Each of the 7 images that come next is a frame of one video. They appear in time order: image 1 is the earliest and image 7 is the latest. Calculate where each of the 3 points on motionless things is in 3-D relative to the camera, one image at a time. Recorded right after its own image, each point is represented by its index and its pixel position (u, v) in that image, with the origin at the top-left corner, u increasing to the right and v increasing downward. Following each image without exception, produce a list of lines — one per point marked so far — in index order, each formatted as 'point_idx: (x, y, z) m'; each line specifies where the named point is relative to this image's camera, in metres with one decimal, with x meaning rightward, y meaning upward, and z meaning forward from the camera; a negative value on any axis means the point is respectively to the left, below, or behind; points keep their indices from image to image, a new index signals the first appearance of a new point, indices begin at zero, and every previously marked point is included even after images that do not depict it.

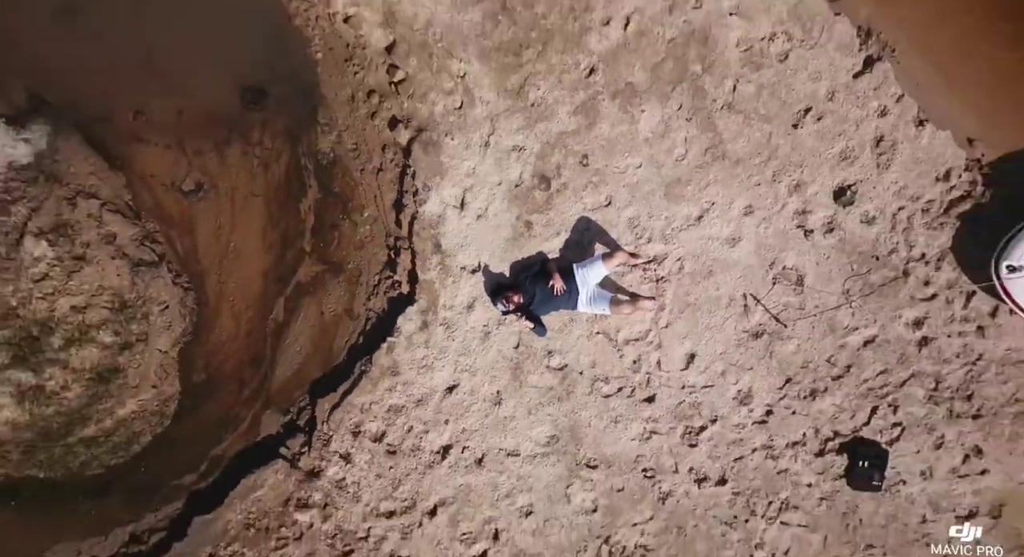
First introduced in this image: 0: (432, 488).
0: (-0.8, -2.1, +7.0) m
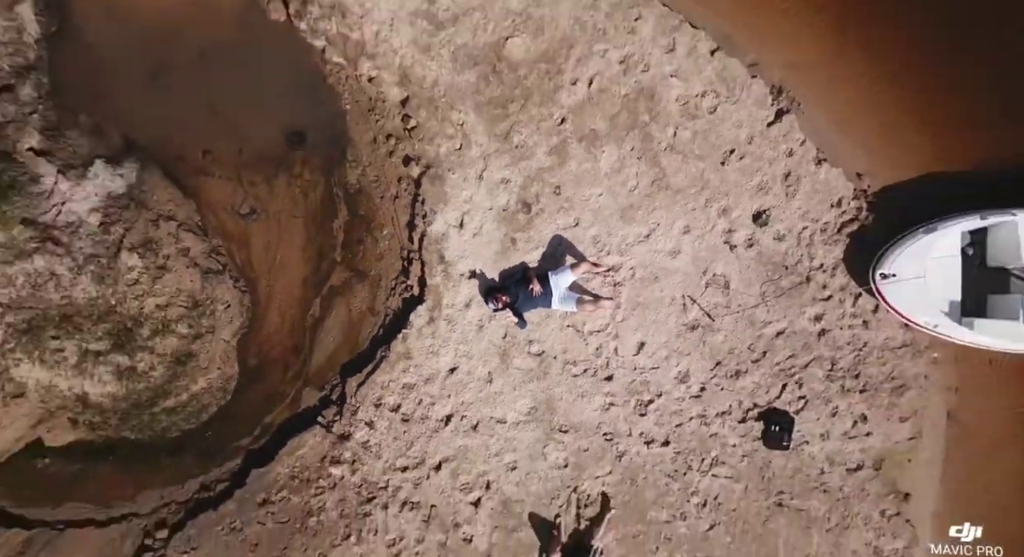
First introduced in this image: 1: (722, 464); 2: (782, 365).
0: (-1.0, -2.2, +8.9) m
1: (+2.7, -2.4, +9.0) m
2: (+3.5, -1.1, +9.1) m
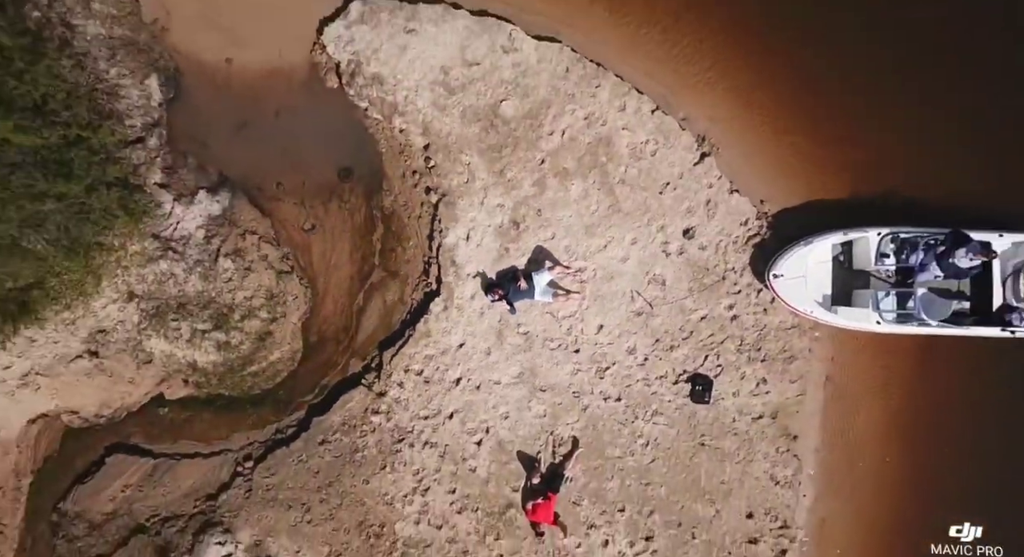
0: (-1.1, -2.2, +12.2) m
1: (+2.6, -2.4, +12.3) m
2: (+3.4, -1.1, +12.4) m
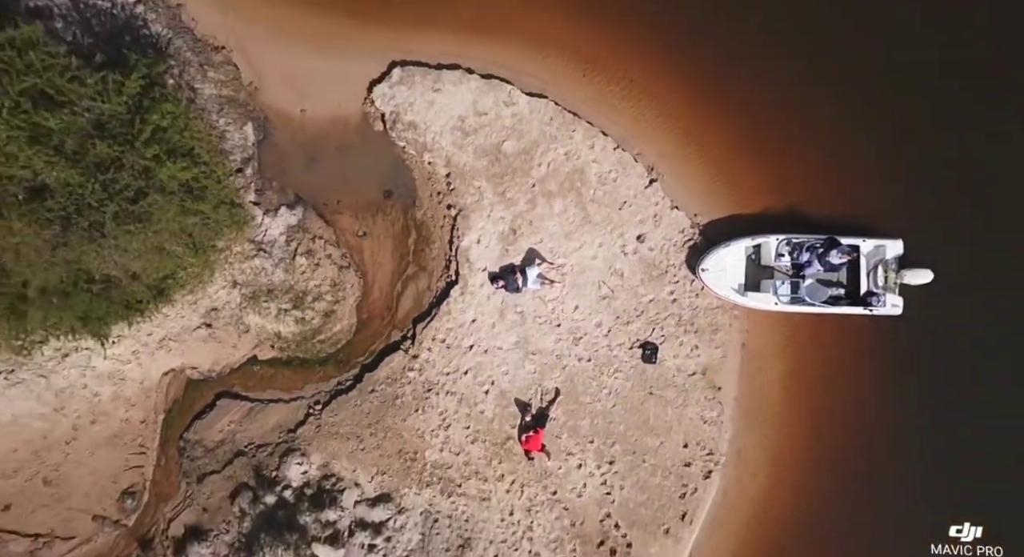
0: (-1.1, -2.0, +16.6) m
1: (+2.6, -2.2, +16.7) m
2: (+3.3, -0.9, +16.8) m
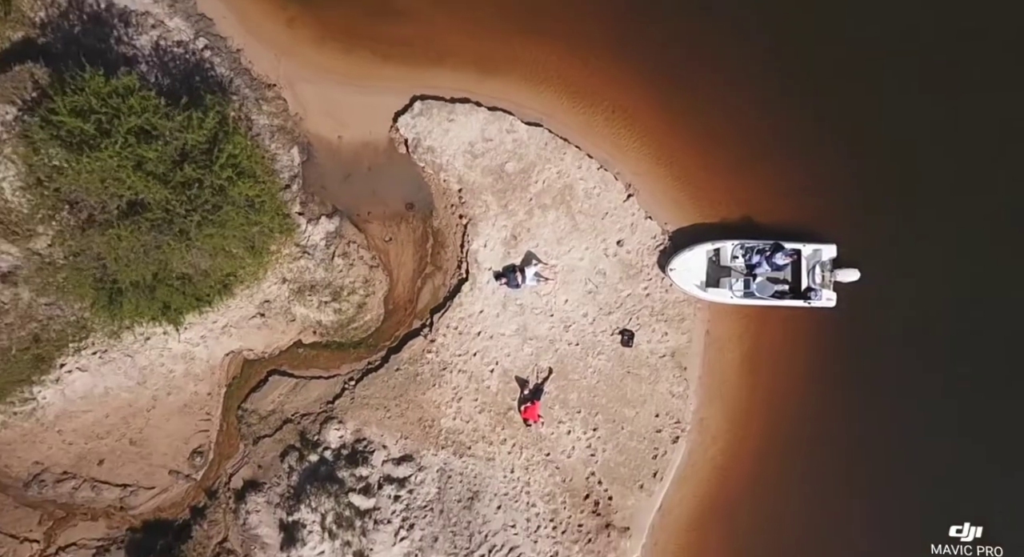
0: (-1.1, -1.9, +20.0) m
1: (+2.6, -2.1, +20.1) m
2: (+3.4, -0.9, +20.2) m
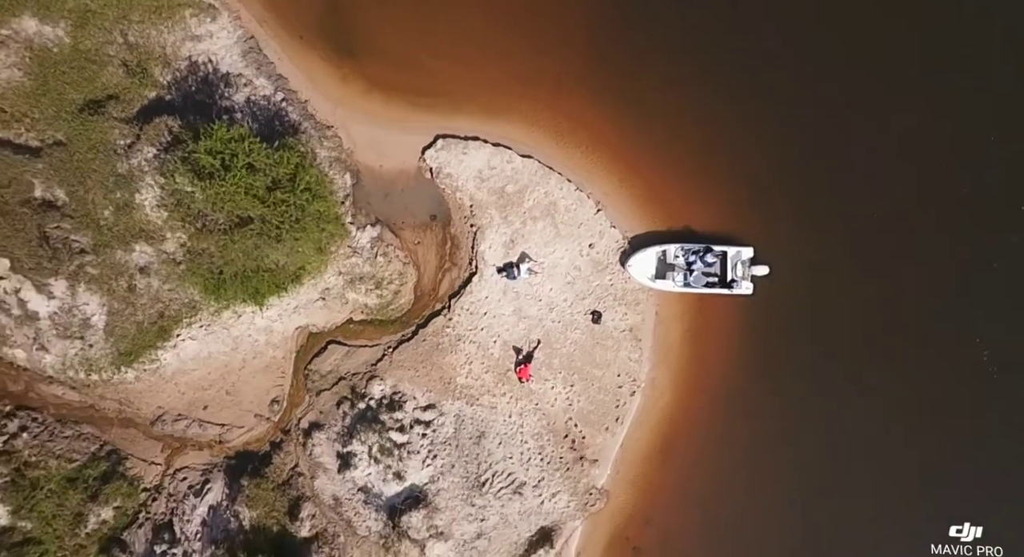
0: (-1.2, -1.7, +26.6) m
1: (+2.5, -1.9, +26.7) m
2: (+3.3, -0.7, +26.8) m
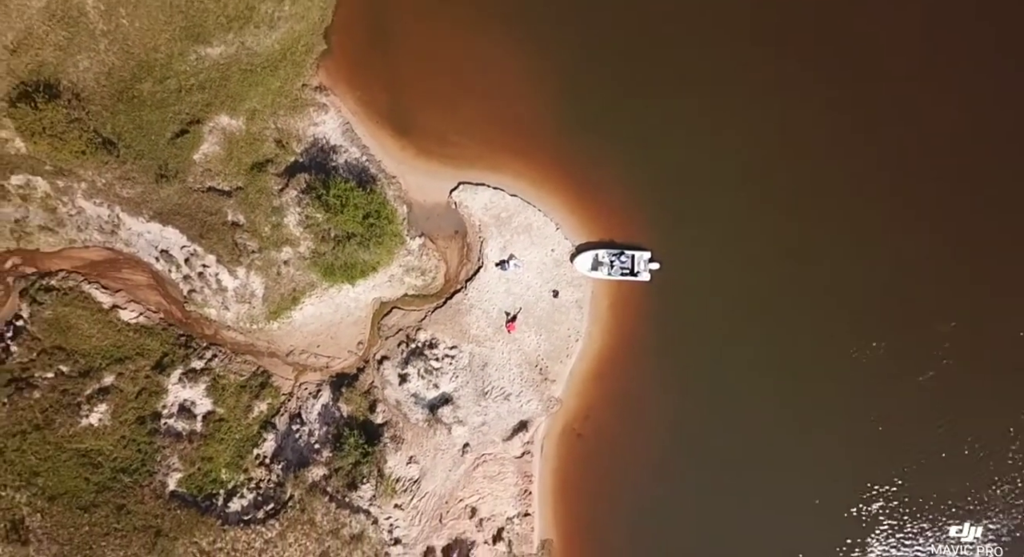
0: (-1.7, -1.2, +43.5) m
1: (+2.0, -1.4, +43.5) m
2: (+2.8, -0.1, +43.6) m
